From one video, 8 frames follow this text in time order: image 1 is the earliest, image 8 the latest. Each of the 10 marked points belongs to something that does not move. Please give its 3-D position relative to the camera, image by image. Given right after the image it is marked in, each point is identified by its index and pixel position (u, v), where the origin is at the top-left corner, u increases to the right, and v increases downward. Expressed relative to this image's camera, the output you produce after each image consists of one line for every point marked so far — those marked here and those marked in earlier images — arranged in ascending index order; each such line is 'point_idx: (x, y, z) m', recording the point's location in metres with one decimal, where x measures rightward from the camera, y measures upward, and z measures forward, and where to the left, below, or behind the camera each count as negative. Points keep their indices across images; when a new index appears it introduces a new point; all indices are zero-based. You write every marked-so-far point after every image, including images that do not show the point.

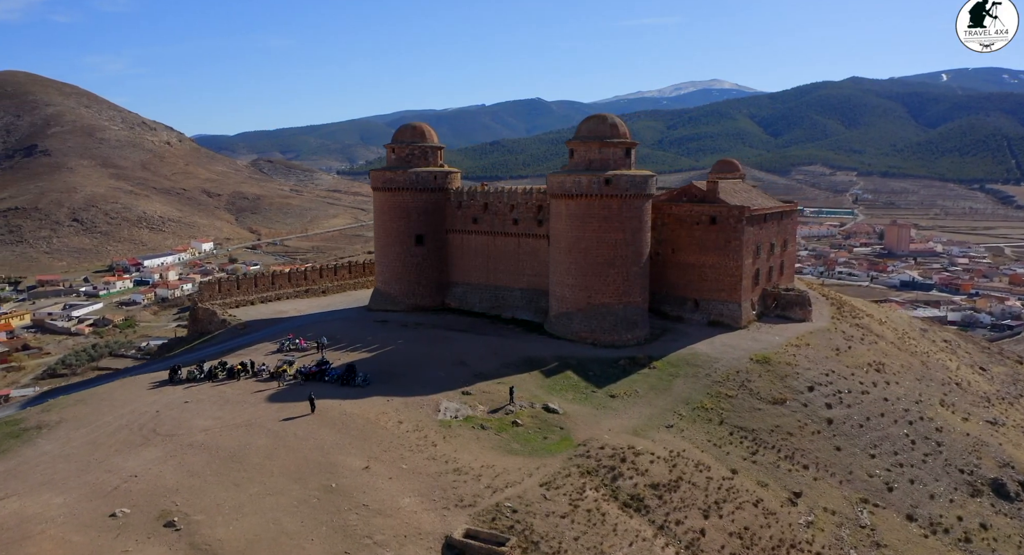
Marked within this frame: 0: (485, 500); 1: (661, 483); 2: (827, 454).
0: (-0.5, -3.9, +11.6) m
1: (+3.0, -4.3, +13.6) m
2: (+8.2, -4.6, +17.1) m
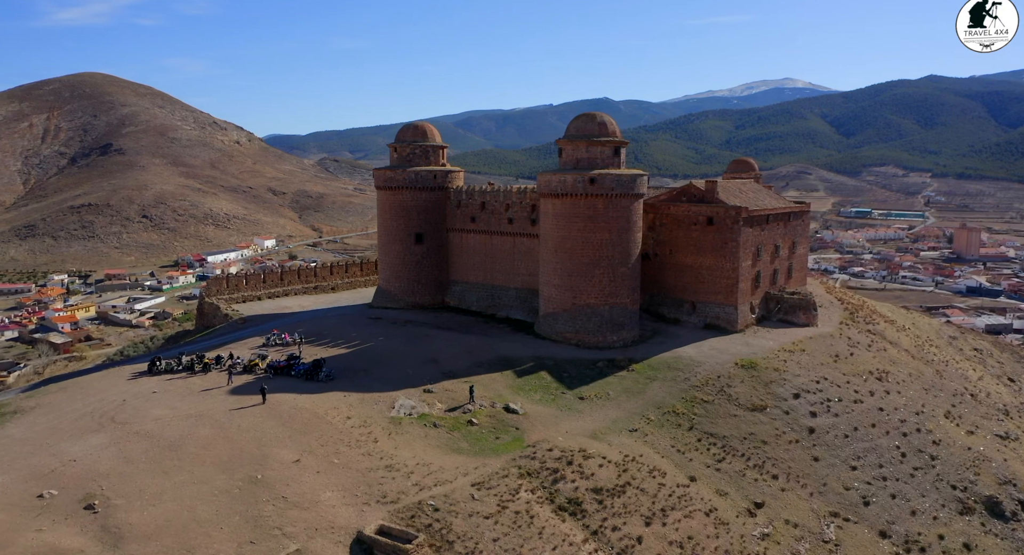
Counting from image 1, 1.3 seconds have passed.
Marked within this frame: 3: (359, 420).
0: (-1.8, -3.9, +11.6) m
1: (+1.9, -4.3, +13.4) m
2: (+7.2, -4.6, +16.4) m
3: (-3.3, -3.1, +14.1) m
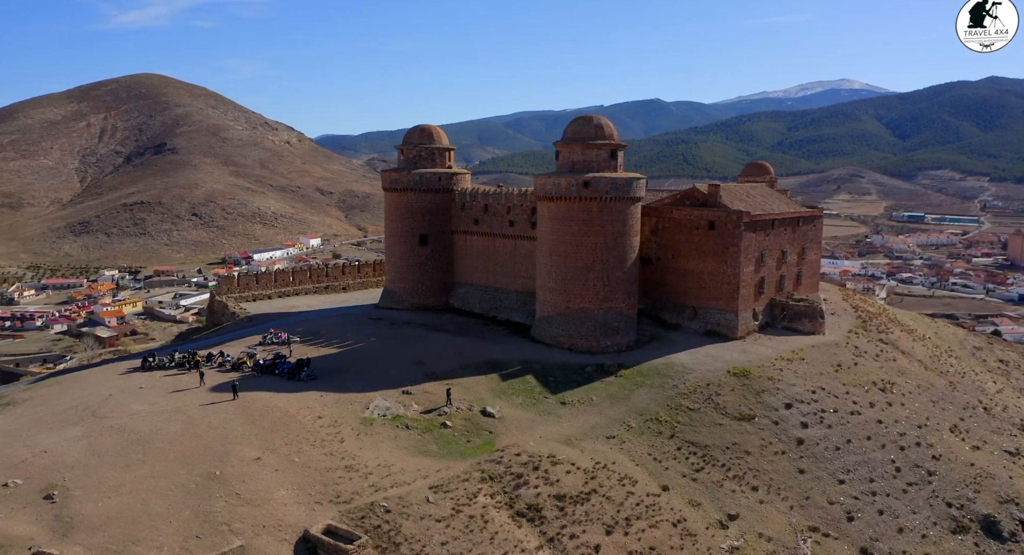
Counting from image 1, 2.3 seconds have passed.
0: (-2.7, -3.9, +11.7) m
1: (+1.1, -4.4, +13.3) m
2: (+6.6, -4.8, +16.0) m
3: (-4.0, -3.1, +14.3) m
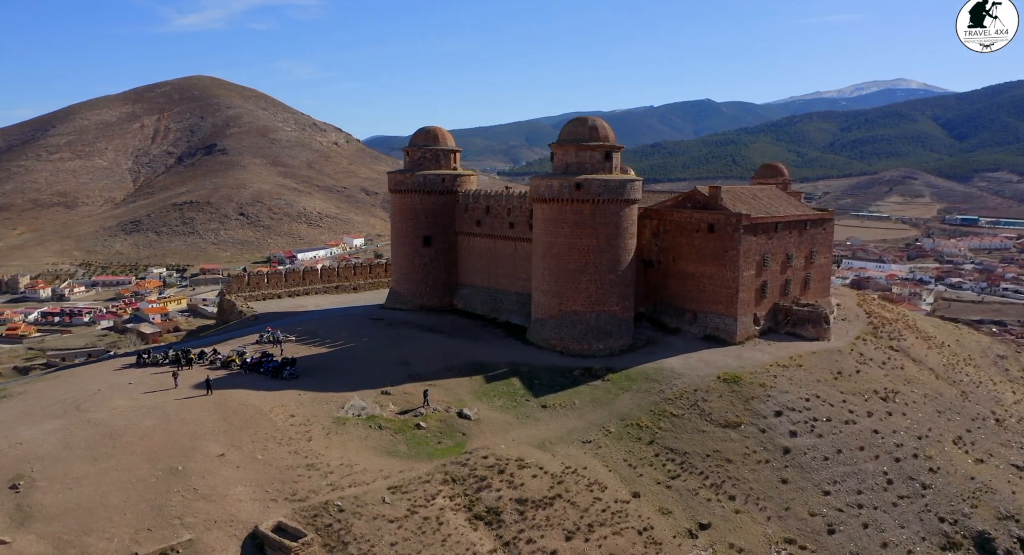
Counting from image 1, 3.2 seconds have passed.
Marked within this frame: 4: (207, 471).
0: (-3.5, -3.9, +11.9) m
1: (+0.4, -4.4, +13.2) m
2: (+6.0, -4.9, +15.6) m
3: (-4.6, -3.1, +14.5) m
4: (-5.5, -3.5, +12.0) m
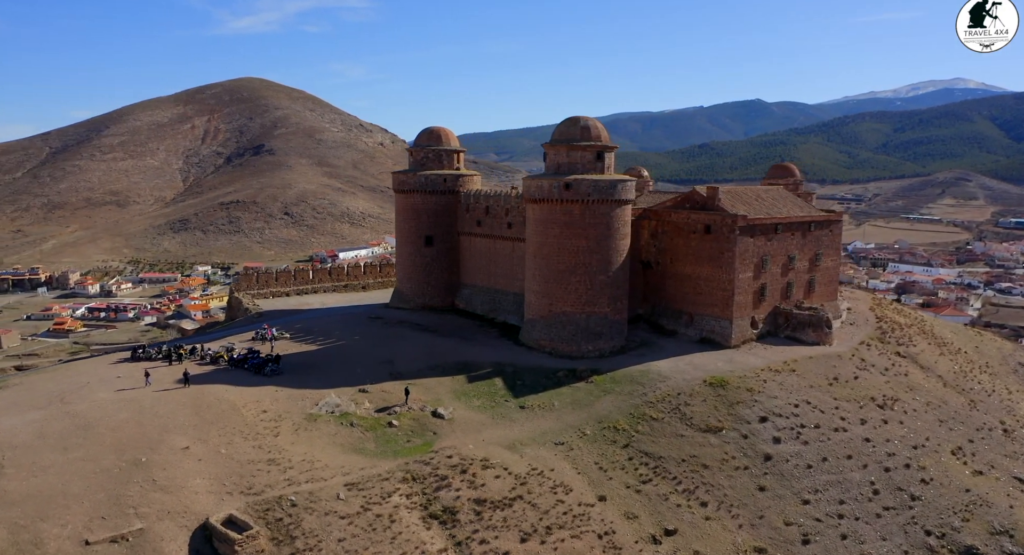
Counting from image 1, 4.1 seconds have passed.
0: (-4.4, -3.9, +12.1) m
1: (-0.5, -4.4, +13.2) m
2: (+5.3, -5.0, +15.3) m
3: (-5.4, -3.1, +14.8) m
4: (-6.4, -3.5, +12.3) m
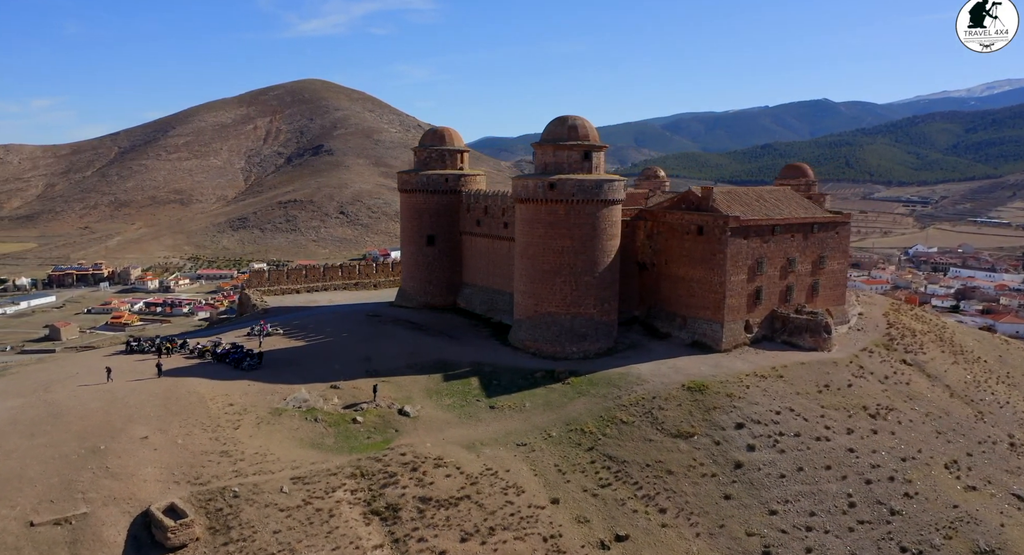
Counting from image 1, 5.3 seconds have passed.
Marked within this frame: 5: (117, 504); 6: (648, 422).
0: (-5.5, -3.9, +12.4) m
1: (-1.5, -4.4, +13.2) m
2: (+4.4, -5.0, +14.9) m
3: (-6.3, -3.0, +15.2) m
4: (-7.5, -3.4, +12.8) m
5: (-7.0, -4.0, +11.6) m
6: (+3.5, -3.7, +16.8) m
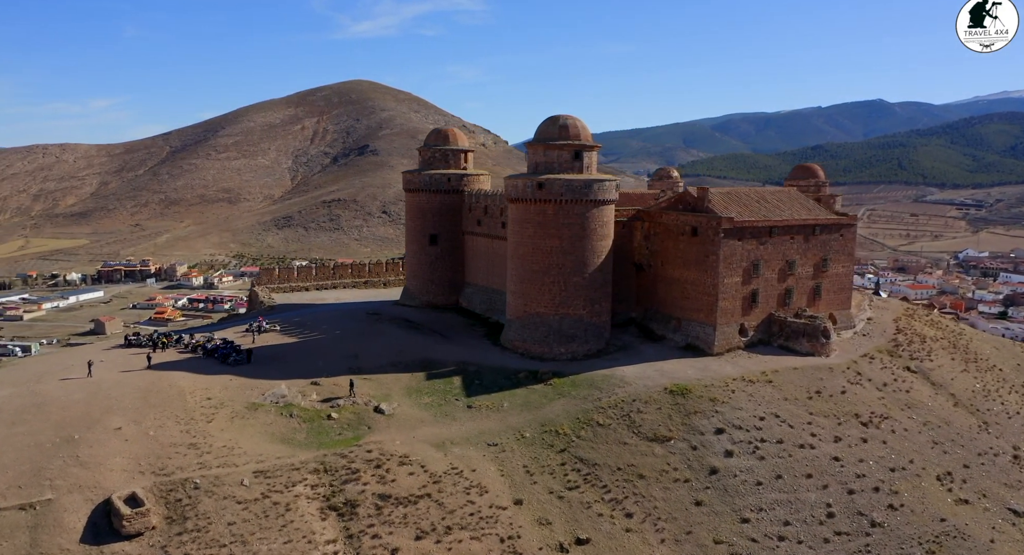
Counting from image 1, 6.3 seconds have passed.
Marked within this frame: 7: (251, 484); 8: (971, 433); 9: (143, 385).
0: (-6.4, -3.8, +12.8) m
1: (-2.4, -4.4, +13.4) m
2: (+3.6, -5.1, +14.7) m
3: (-7.0, -2.9, +15.6) m
4: (-8.4, -3.3, +13.3) m
5: (-7.9, -3.9, +12.0) m
6: (+2.9, -3.7, +16.6) m
7: (-5.0, -4.0, +12.8) m
8: (+13.2, -4.4, +18.9) m
9: (-8.9, -2.6, +15.9) m
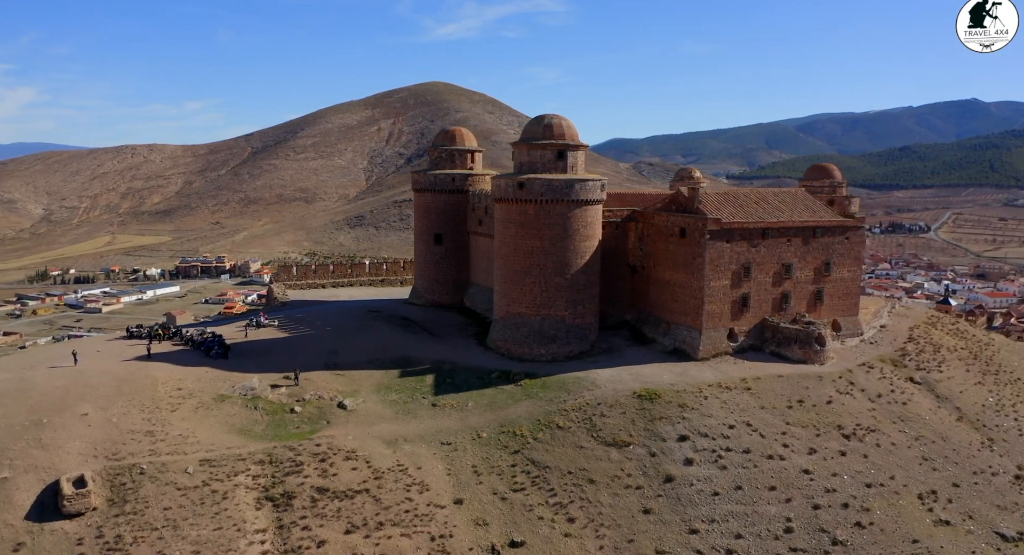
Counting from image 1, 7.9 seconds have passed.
0: (-7.8, -3.7, +13.4) m
1: (-3.7, -4.4, +13.6) m
2: (+2.4, -5.1, +14.4) m
3: (-8.1, -2.8, +16.3) m
4: (-9.7, -3.2, +14.2) m
5: (-9.3, -3.8, +12.9) m
6: (+1.8, -3.7, +16.4) m
7: (-6.4, -4.0, +13.4) m
8: (+12.3, -4.6, +17.7) m
9: (-10.0, -2.5, +16.8) m
